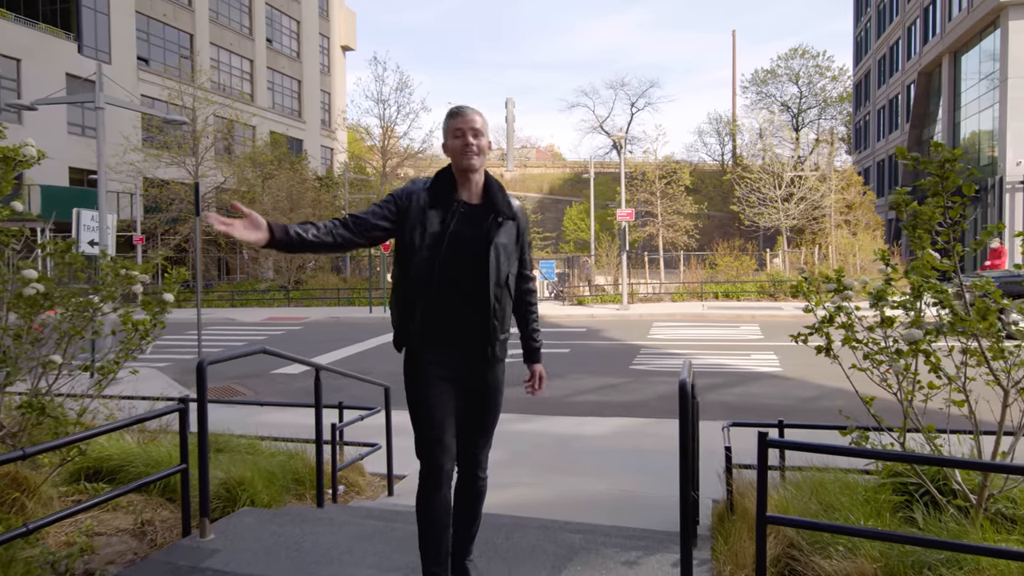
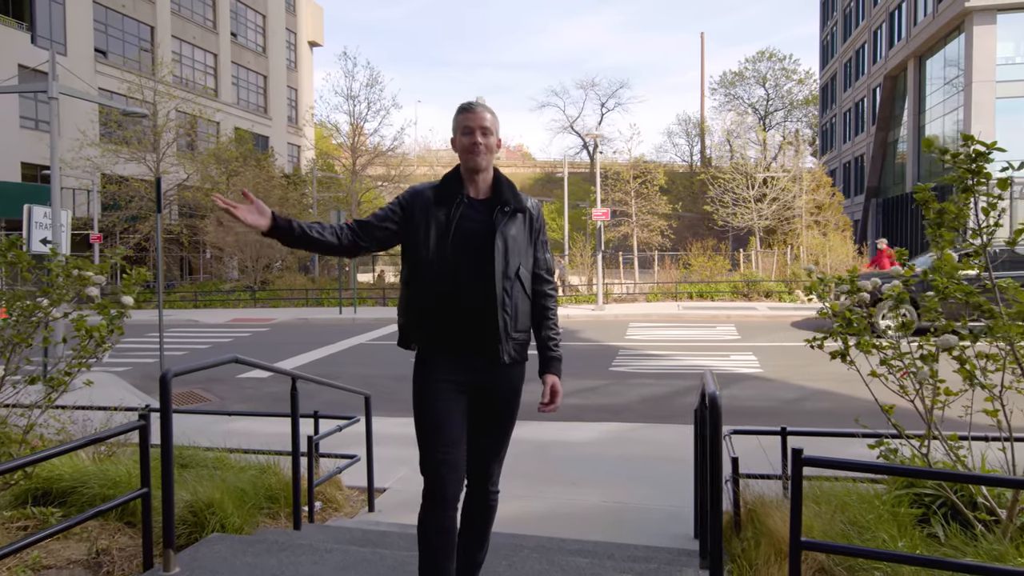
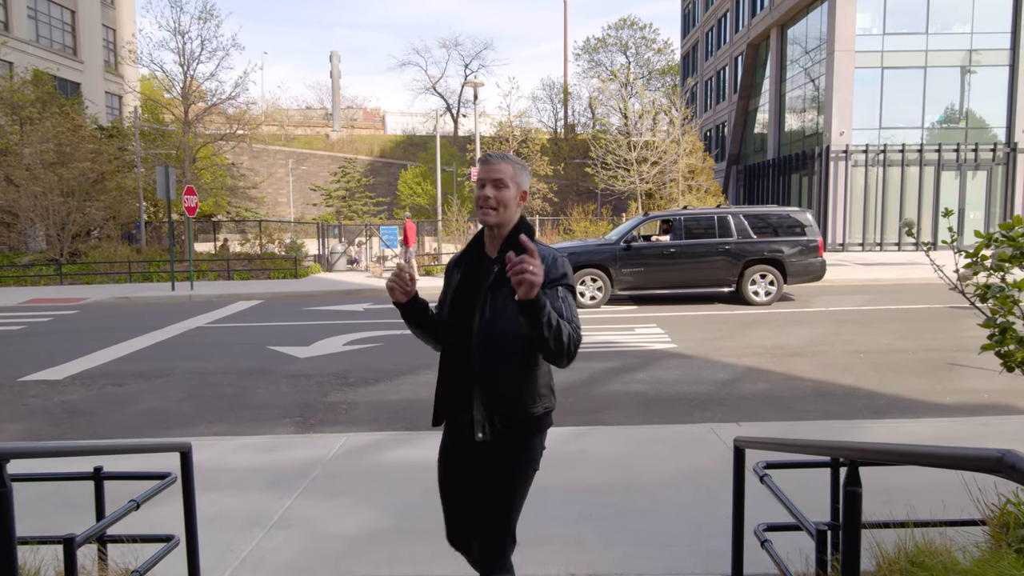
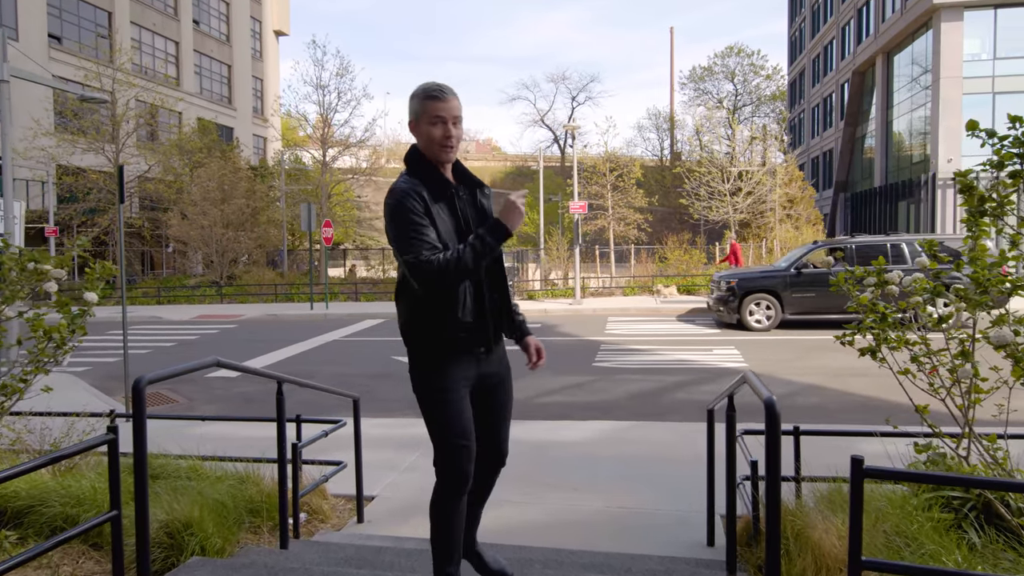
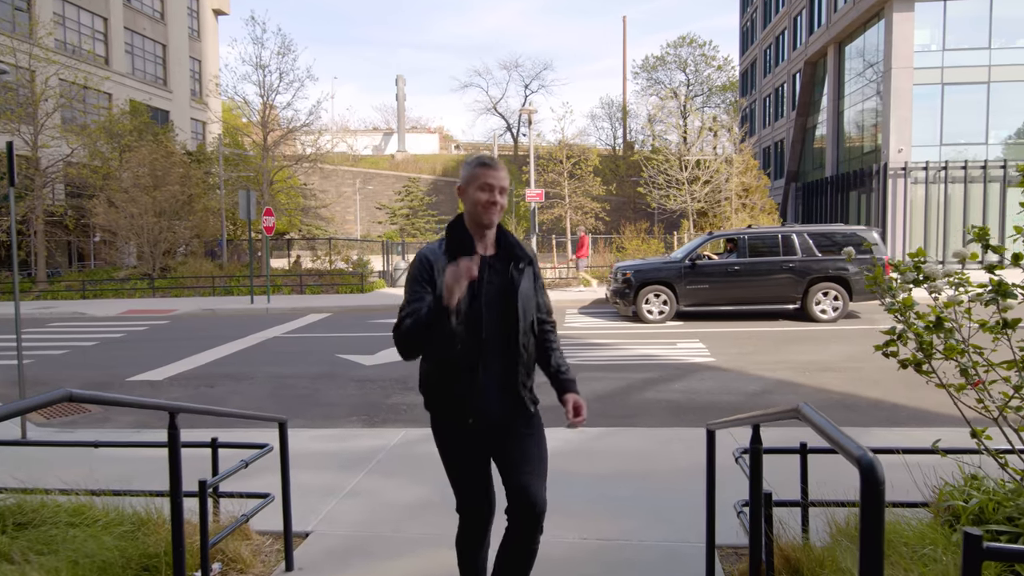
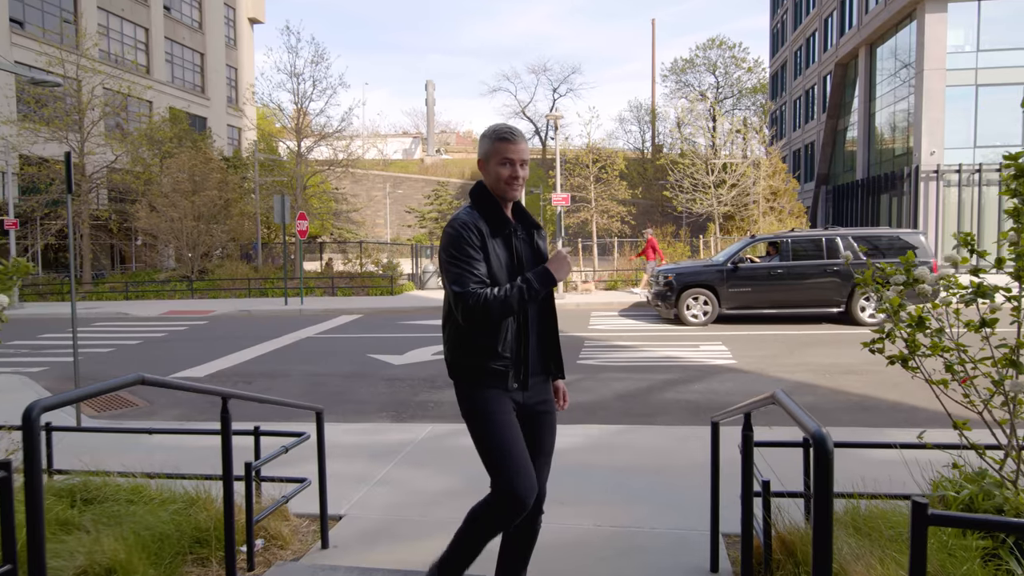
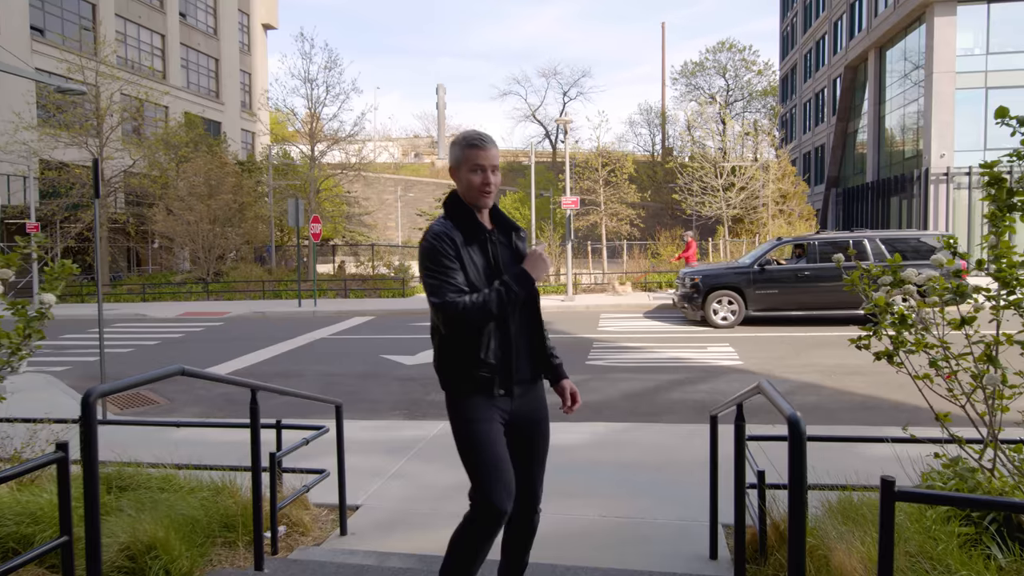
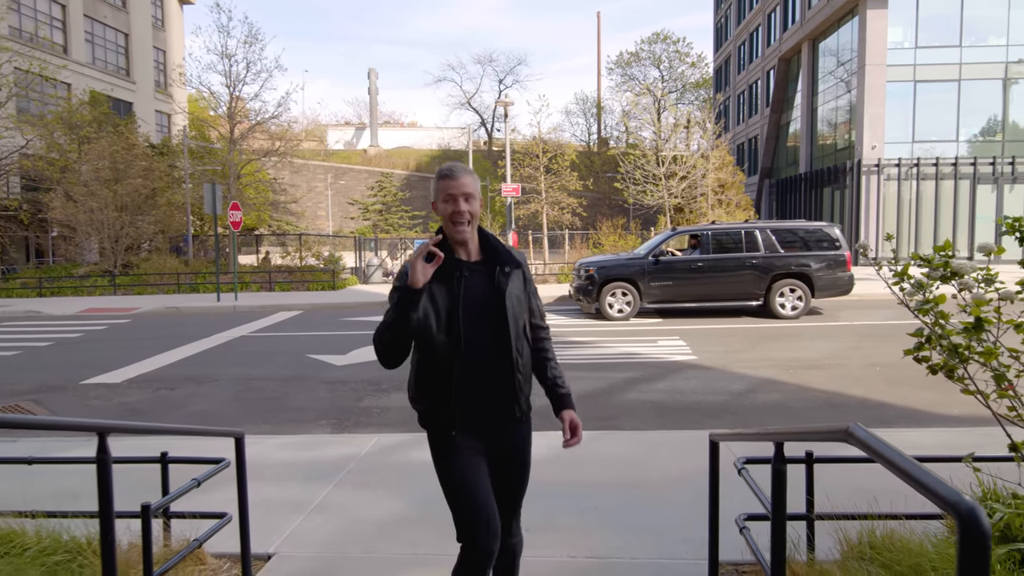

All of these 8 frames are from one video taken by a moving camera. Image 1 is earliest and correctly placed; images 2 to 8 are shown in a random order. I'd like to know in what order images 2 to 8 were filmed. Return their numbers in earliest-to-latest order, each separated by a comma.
2, 4, 7, 6, 5, 8, 3
